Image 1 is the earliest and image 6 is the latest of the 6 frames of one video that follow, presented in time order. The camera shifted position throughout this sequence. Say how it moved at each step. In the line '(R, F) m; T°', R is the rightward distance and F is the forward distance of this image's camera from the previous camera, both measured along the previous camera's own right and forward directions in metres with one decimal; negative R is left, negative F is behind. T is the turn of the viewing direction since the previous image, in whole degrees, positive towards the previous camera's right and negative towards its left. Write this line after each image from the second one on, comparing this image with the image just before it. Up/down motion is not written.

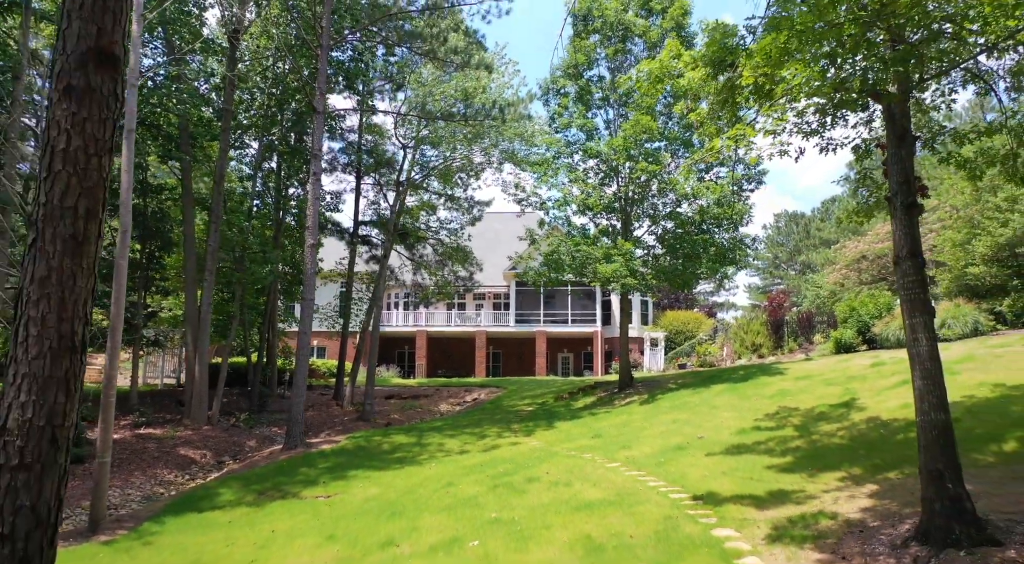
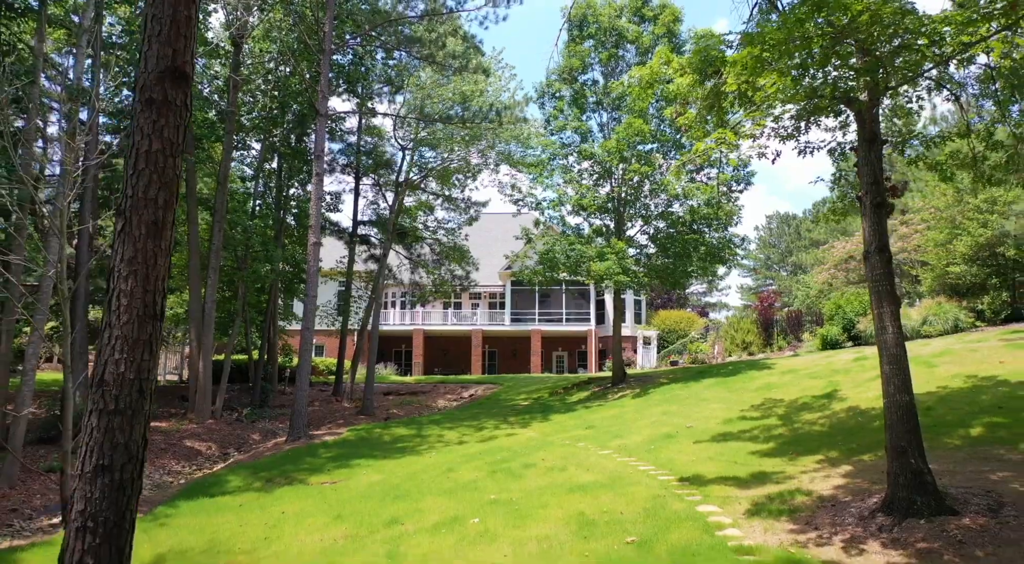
(-0.1, -0.6) m; 0°
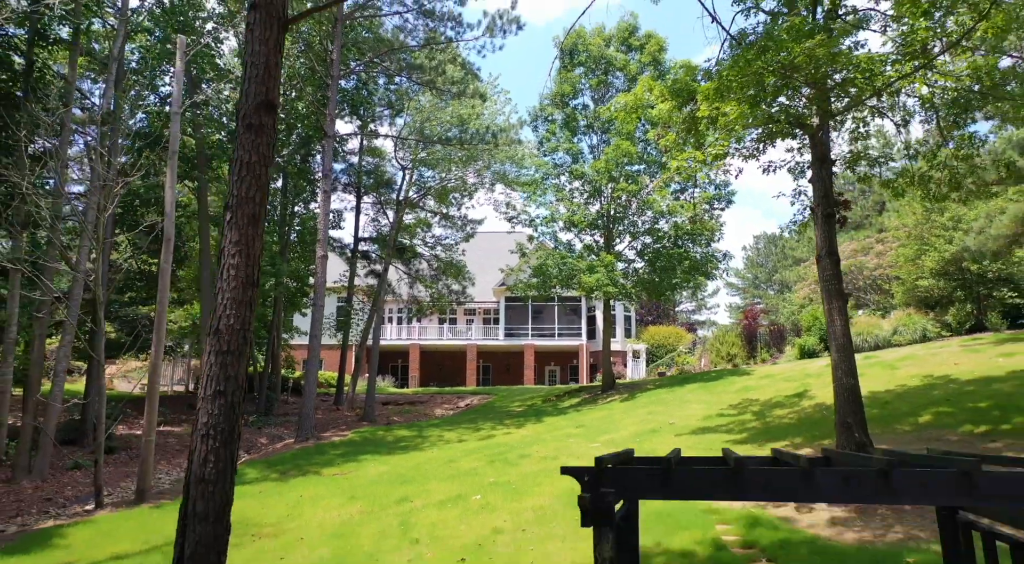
(-0.1, -1.1) m; +1°
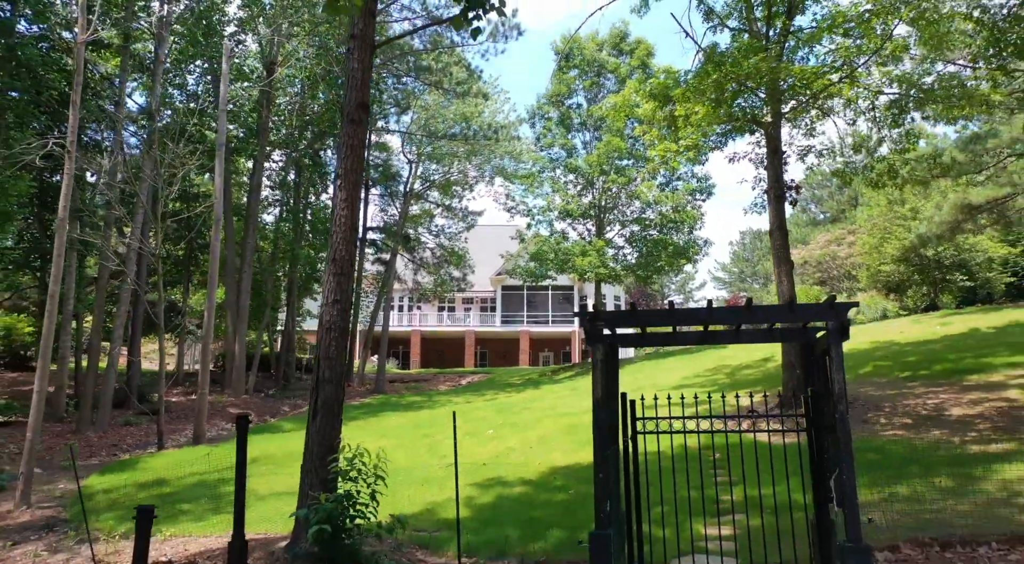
(-0.3, -2.0) m; +1°
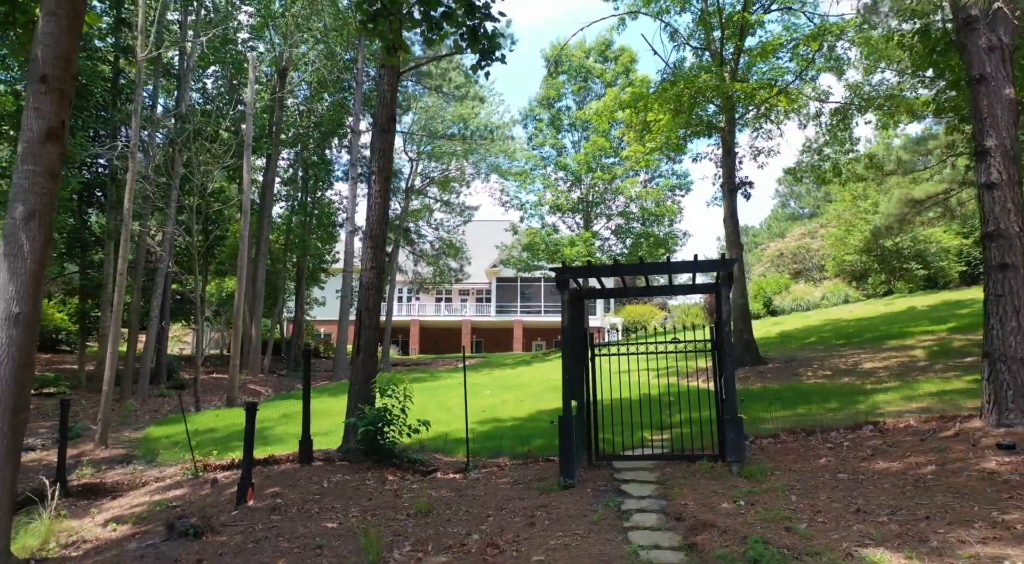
(0.0, -2.0) m; 0°
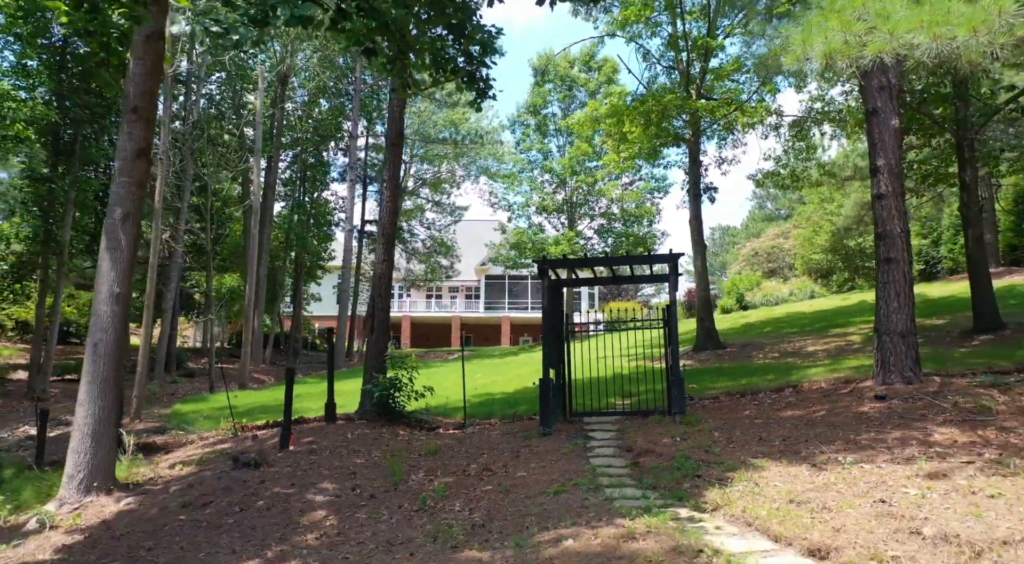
(0.0, -1.6) m; +1°
